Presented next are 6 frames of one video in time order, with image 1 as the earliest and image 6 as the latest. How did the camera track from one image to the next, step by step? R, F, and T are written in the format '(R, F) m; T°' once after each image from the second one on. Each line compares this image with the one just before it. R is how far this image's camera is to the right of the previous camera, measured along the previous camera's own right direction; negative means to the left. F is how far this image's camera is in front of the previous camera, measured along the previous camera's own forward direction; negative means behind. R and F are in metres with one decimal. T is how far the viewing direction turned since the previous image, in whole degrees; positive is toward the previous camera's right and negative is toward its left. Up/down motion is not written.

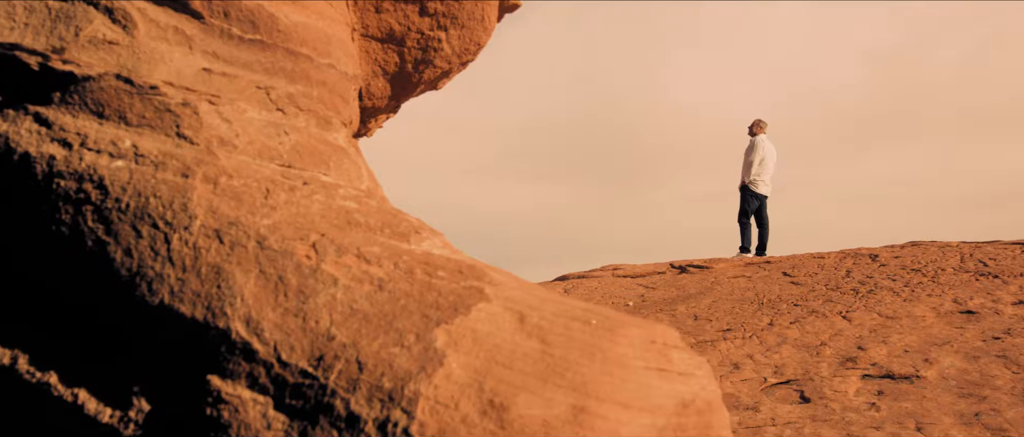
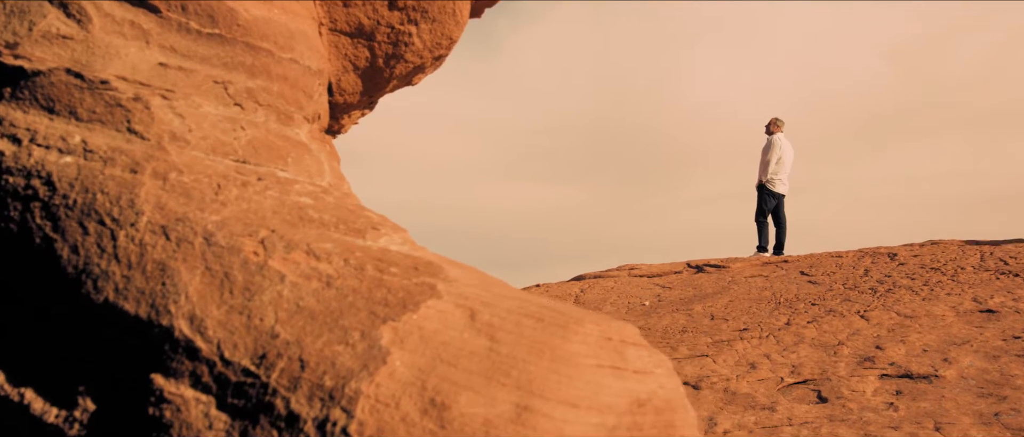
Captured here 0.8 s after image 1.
(+0.2, +0.1) m; -1°
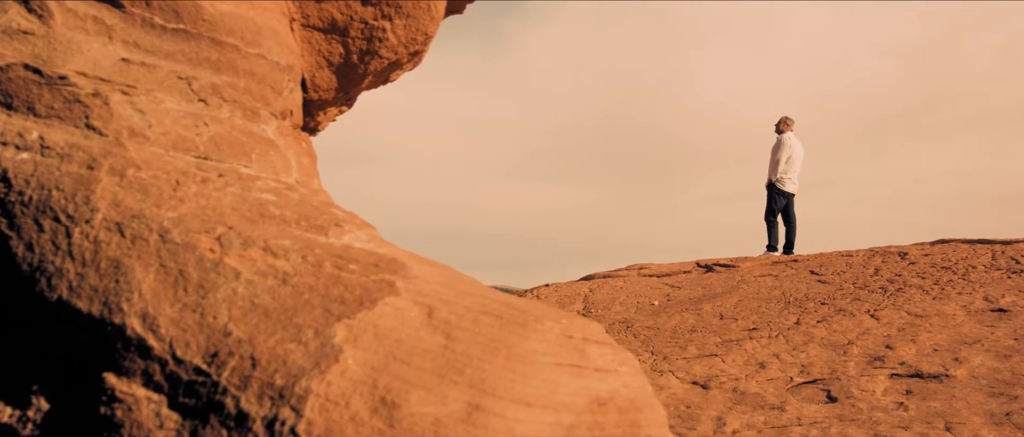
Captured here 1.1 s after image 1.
(+0.2, 0.0) m; 0°
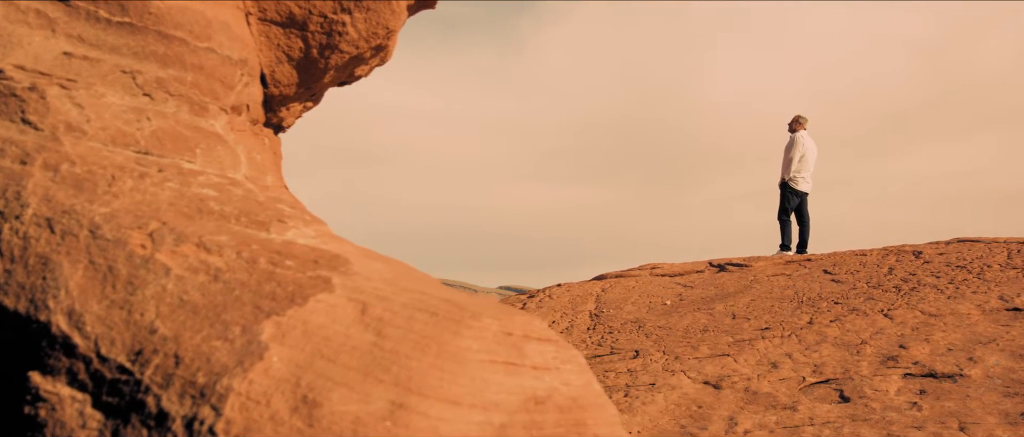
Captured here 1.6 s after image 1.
(+0.3, +0.1) m; 0°
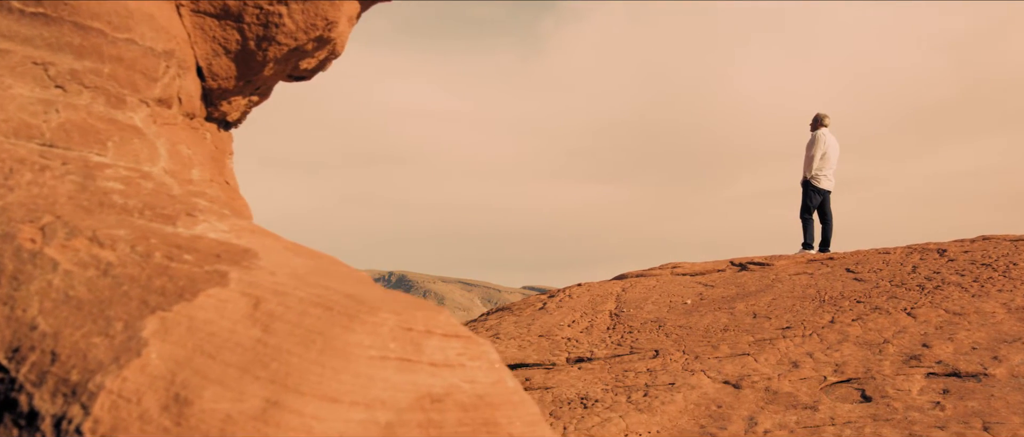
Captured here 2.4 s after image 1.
(+0.4, +0.1) m; -1°
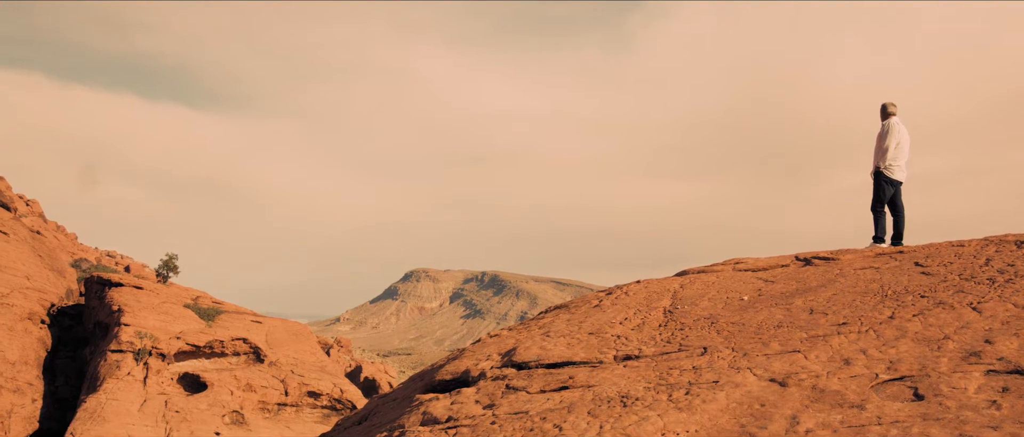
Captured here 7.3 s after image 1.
(+1.6, -1.4) m; 0°
